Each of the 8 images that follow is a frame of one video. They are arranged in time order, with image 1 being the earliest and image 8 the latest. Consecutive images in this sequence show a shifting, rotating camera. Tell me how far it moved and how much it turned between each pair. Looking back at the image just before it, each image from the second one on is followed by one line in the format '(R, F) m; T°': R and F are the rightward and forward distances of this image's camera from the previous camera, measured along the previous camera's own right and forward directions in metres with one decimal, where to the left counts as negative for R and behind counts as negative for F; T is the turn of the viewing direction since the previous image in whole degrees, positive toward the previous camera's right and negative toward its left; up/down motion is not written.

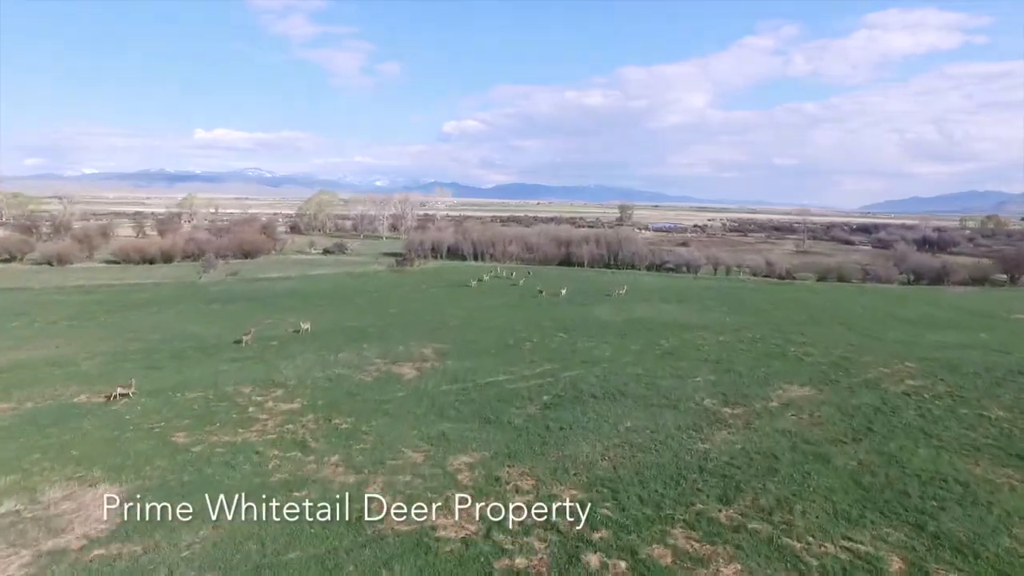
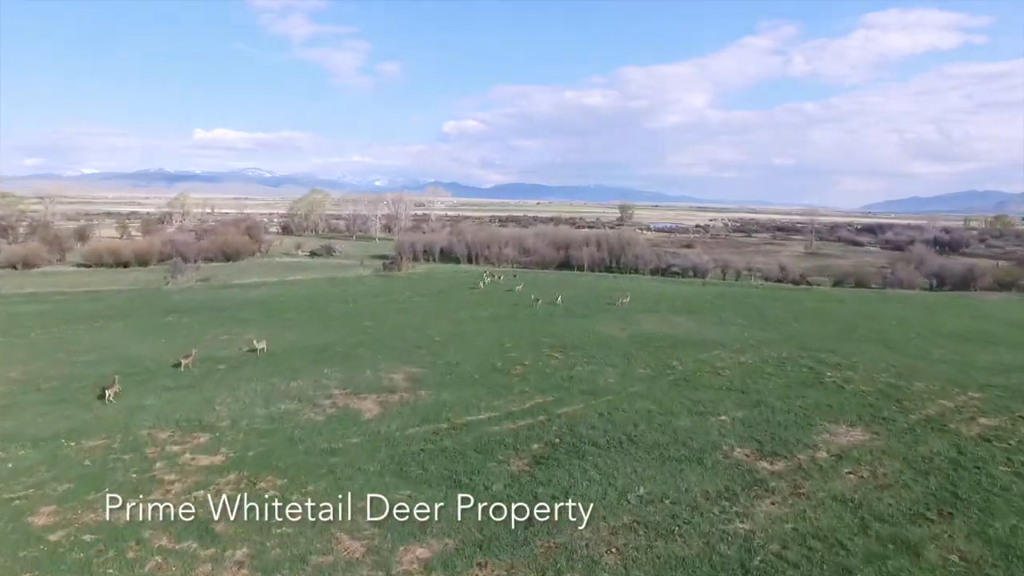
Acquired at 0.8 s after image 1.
(+0.3, +4.2) m; 0°
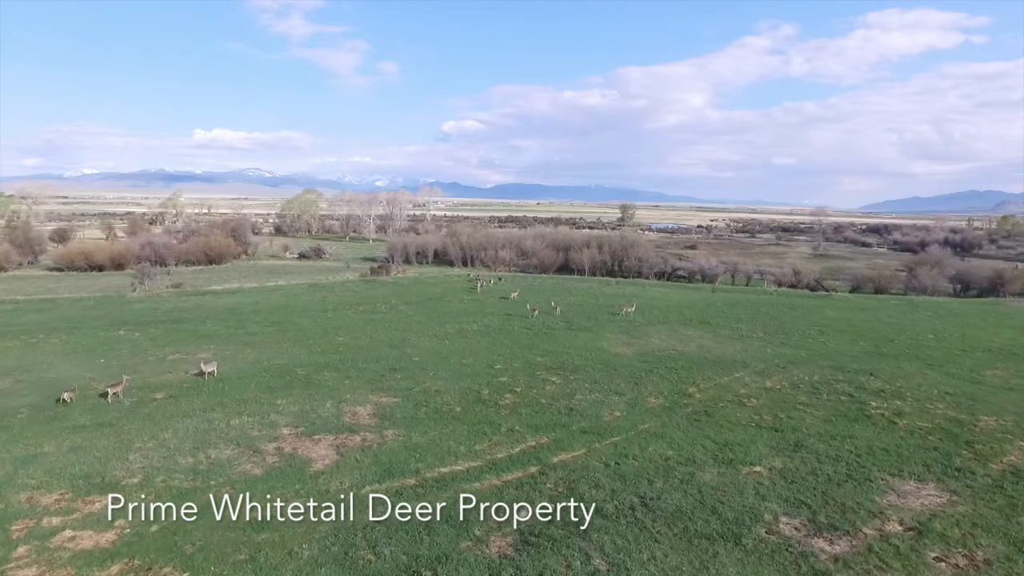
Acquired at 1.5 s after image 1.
(+0.3, +3.7) m; 0°
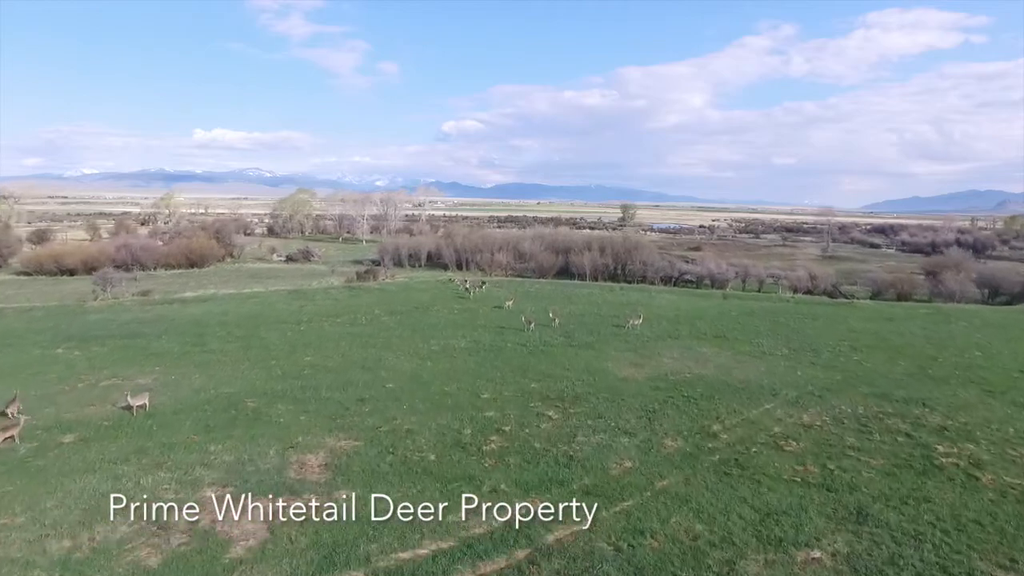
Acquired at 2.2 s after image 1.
(+0.2, +3.7) m; 0°
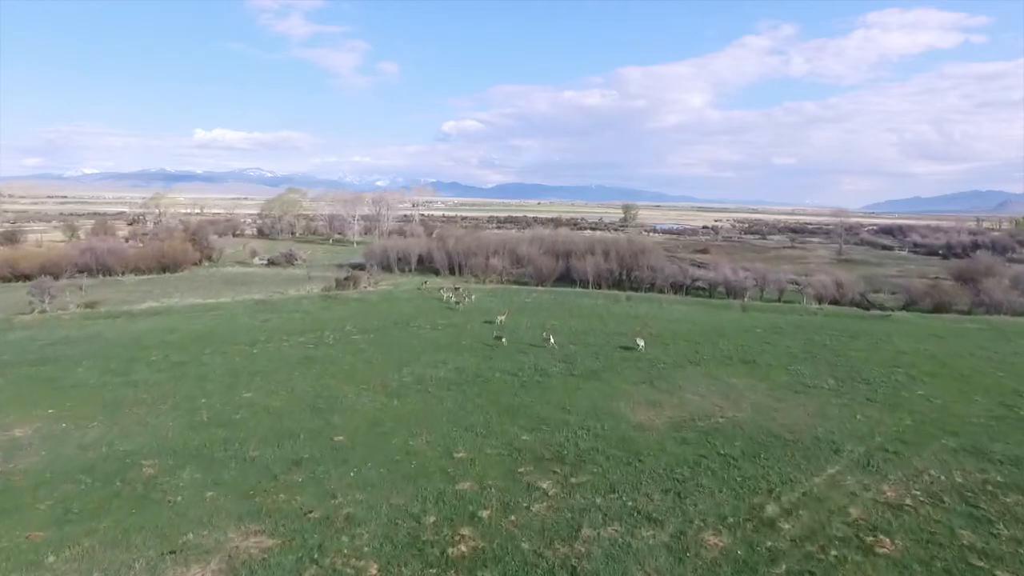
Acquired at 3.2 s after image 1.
(+0.3, +5.0) m; 0°
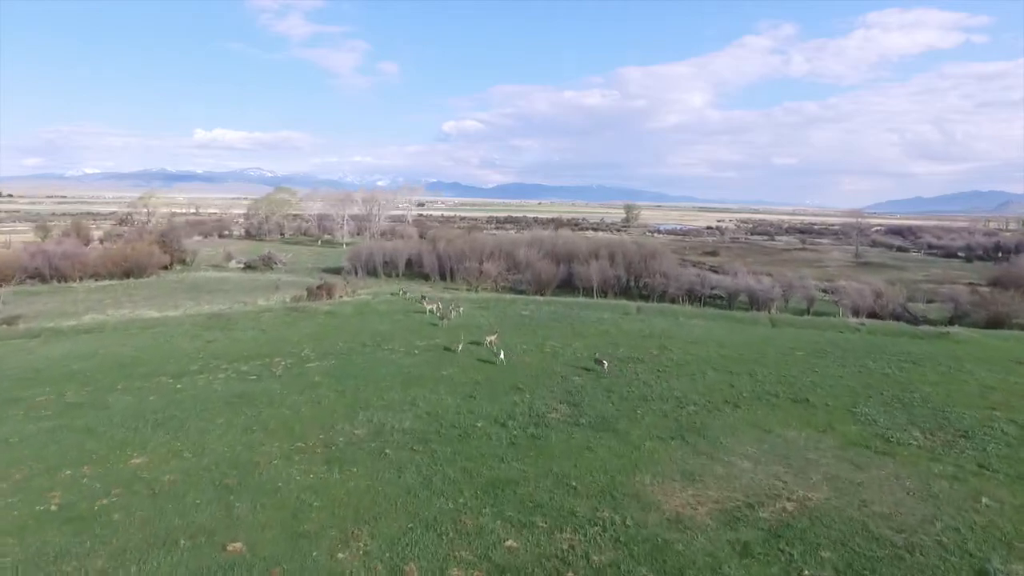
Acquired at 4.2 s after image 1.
(+0.3, +5.7) m; 0°
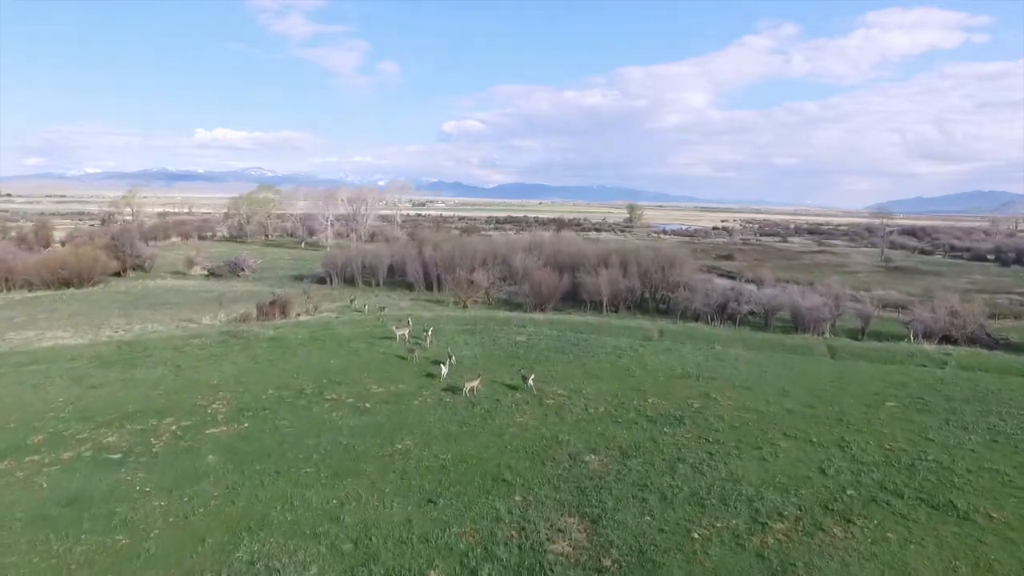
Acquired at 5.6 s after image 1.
(+0.3, +7.7) m; 0°
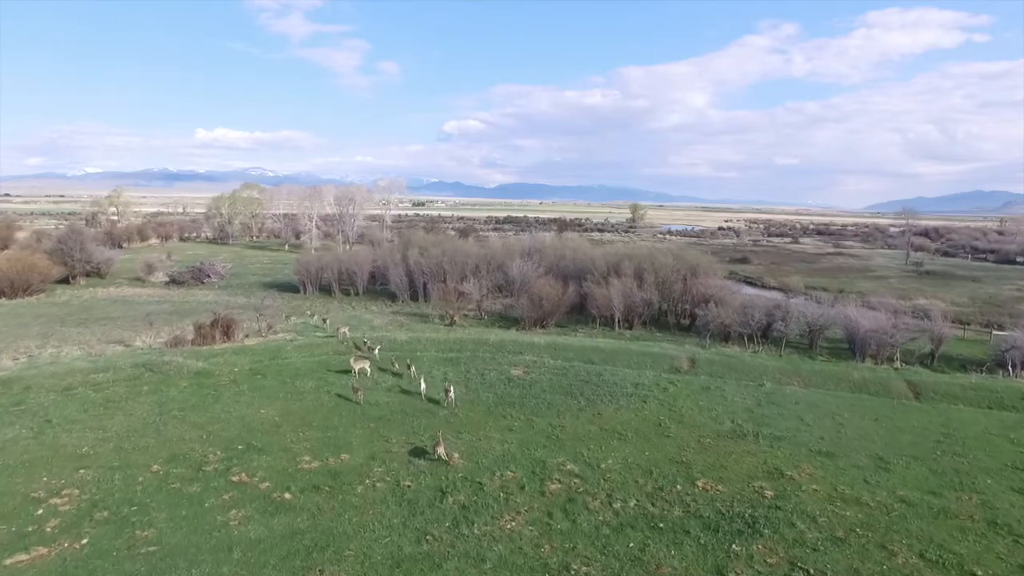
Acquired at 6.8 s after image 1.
(+0.2, +6.7) m; 0°
